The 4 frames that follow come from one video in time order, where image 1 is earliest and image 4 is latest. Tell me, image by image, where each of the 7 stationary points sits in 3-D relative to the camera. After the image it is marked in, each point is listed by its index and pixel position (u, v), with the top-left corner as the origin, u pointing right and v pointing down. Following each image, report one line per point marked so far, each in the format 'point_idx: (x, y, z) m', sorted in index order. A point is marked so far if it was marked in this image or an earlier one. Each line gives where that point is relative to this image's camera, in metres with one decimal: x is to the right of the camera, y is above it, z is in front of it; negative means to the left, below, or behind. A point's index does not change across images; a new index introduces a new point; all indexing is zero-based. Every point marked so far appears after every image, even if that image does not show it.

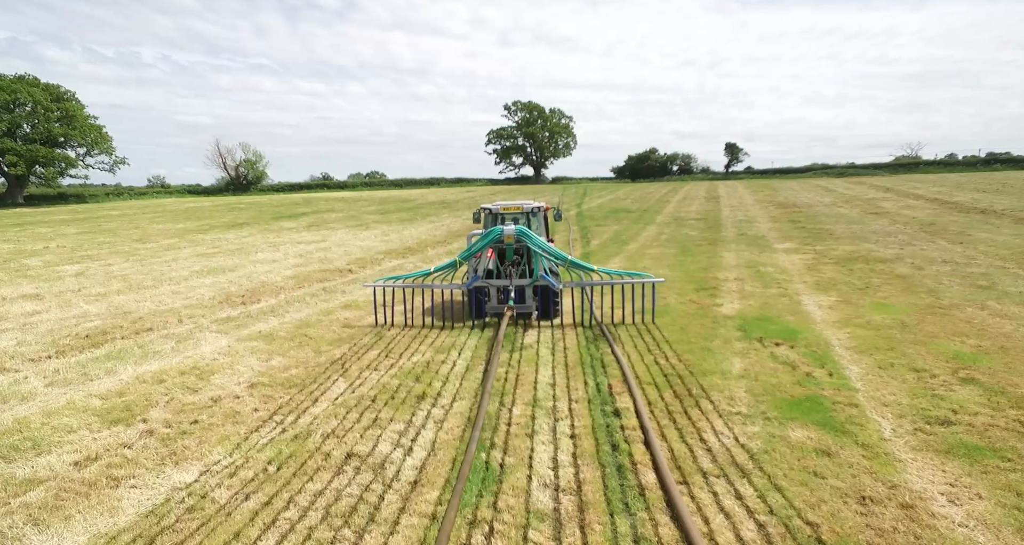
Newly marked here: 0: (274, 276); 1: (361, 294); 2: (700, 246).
0: (-5.5, +0.1, +15.4) m
1: (-2.9, -0.4, +13.0) m
2: (+5.5, +0.7, +19.6) m
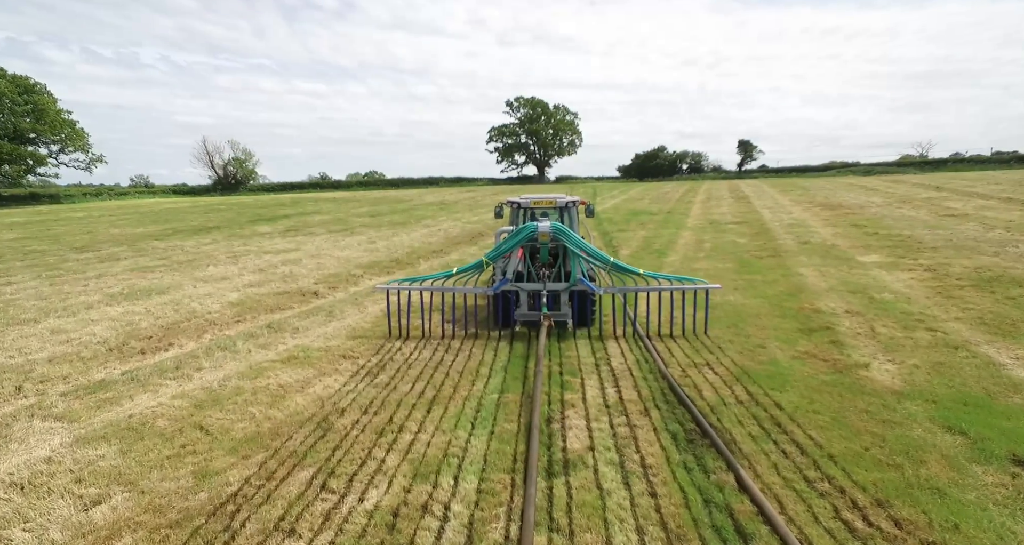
0: (-5.2, -0.3, +11.4) m
1: (-2.6, -0.8, +9.0) m
2: (+5.8, +0.3, +15.5) m
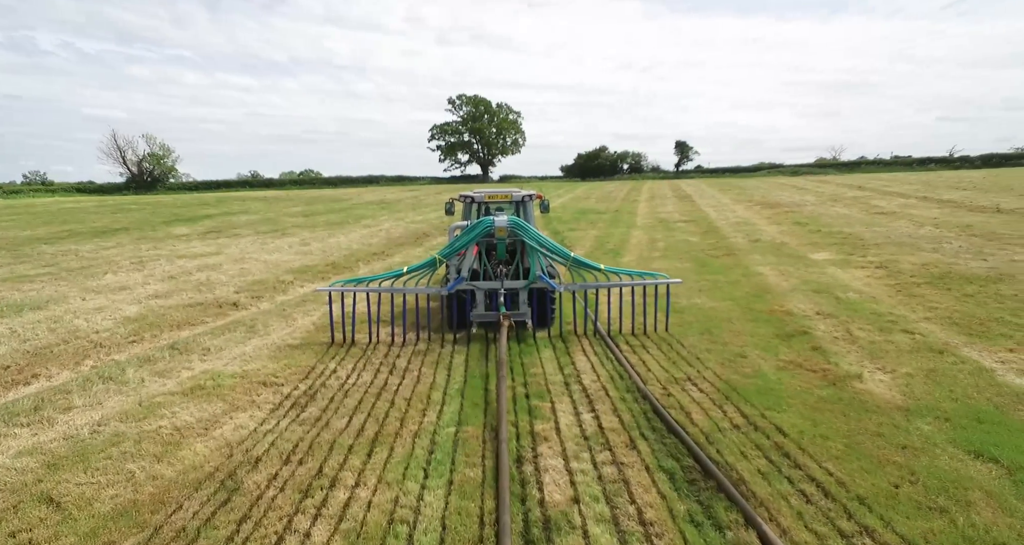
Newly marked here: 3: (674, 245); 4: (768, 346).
0: (-5.9, -0.5, +9.8) m
1: (-3.2, -0.9, +7.7) m
2: (+4.6, +0.3, +15.0) m
3: (+4.2, +0.7, +17.3) m
4: (+3.0, -0.9, +8.0) m
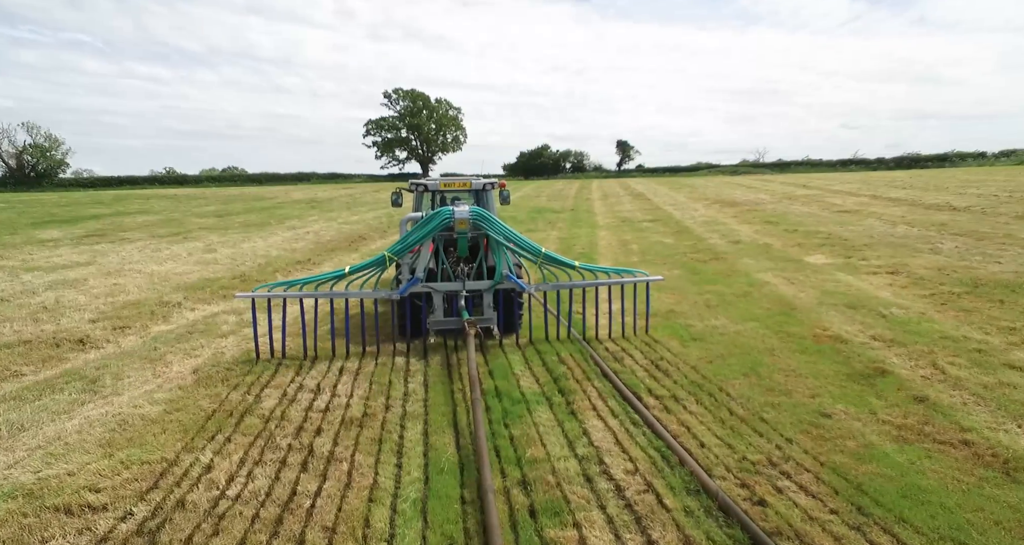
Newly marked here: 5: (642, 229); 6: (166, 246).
0: (-6.3, -0.7, +6.6) m
1: (-3.3, -1.1, +4.7) m
2: (+3.7, +0.2, +12.7) m
3: (+3.1, +0.6, +15.0) m
4: (+2.9, -1.0, +5.6) m
5: (+3.6, +1.2, +18.6) m
6: (-7.4, +0.6, +14.4) m
